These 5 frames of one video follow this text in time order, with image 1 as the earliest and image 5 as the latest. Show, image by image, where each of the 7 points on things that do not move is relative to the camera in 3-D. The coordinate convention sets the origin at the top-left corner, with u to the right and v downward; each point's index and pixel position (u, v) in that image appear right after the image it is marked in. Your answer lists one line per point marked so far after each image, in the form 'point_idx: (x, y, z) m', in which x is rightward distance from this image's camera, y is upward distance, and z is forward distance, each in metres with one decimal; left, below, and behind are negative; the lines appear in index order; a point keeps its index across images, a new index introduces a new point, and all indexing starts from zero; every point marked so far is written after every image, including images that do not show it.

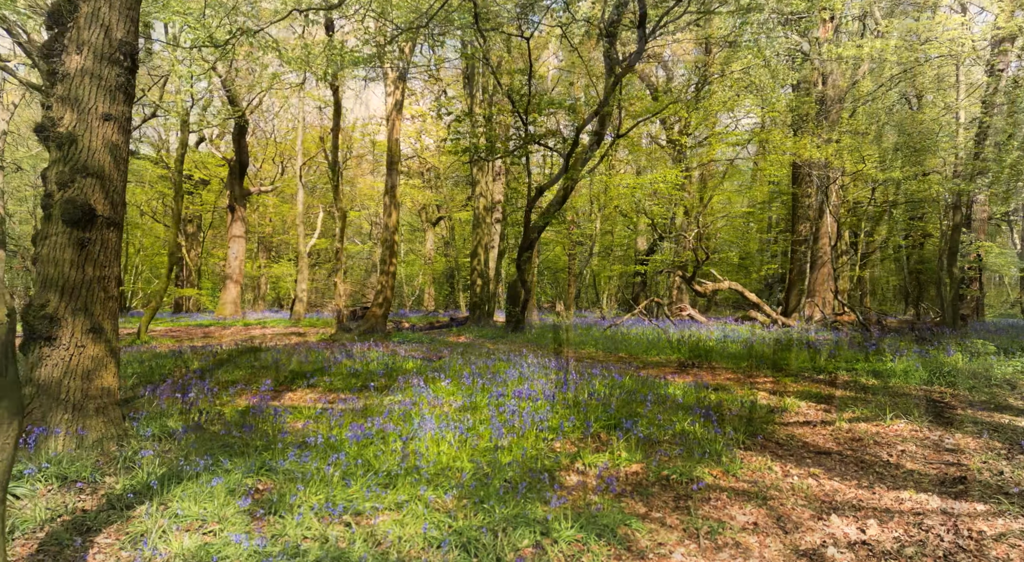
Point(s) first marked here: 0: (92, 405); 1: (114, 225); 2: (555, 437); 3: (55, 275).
0: (-3.6, -1.1, +6.8) m
1: (-3.6, +0.5, +7.1) m
2: (+0.5, -1.4, +7.4) m
3: (-3.9, 0.0, +6.8) m
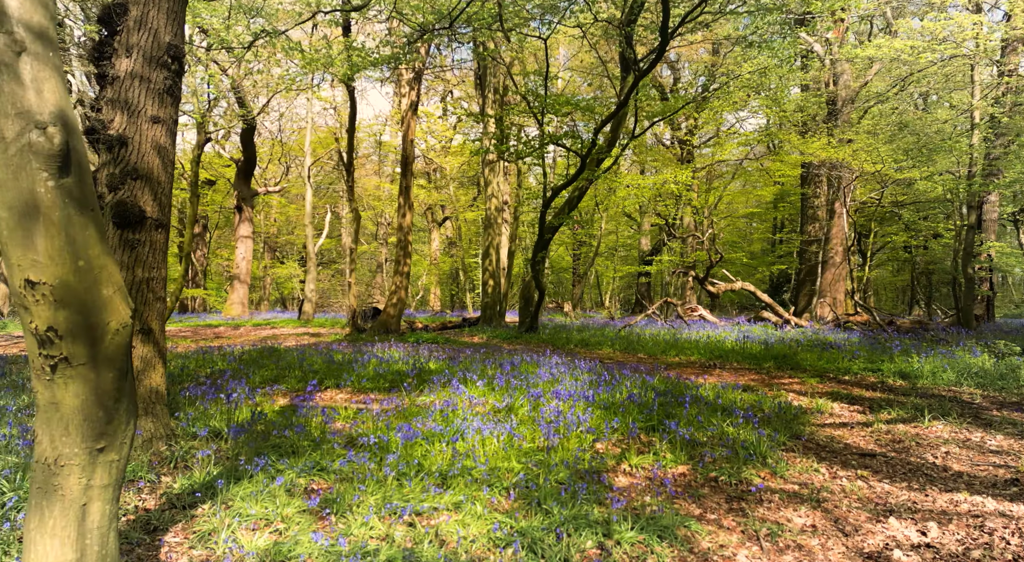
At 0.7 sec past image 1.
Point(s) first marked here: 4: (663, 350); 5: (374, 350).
0: (-3.2, -1.1, +6.9) m
1: (-3.2, +0.5, +7.2) m
2: (+0.9, -1.4, +7.5) m
3: (-3.5, 0.0, +6.9) m
4: (+3.0, -1.3, +16.3) m
5: (-2.8, -1.3, +15.4) m
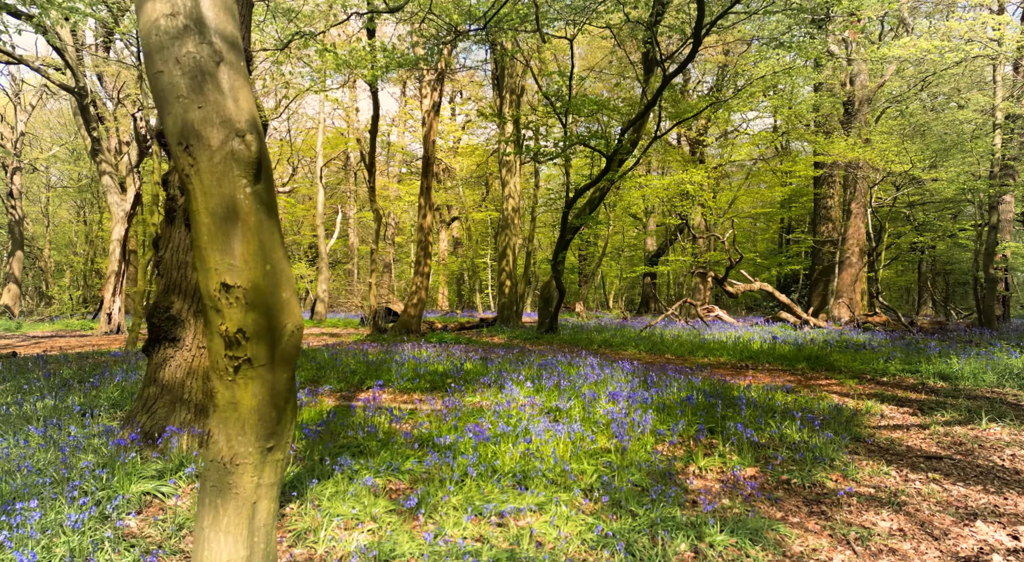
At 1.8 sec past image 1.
0: (-2.7, -1.1, +7.0) m
1: (-2.6, +0.5, +7.3) m
2: (+1.5, -1.4, +7.5) m
3: (-2.9, 0.0, +7.0) m
4: (+3.8, -1.3, +16.2) m
5: (-2.1, -1.3, +15.5) m
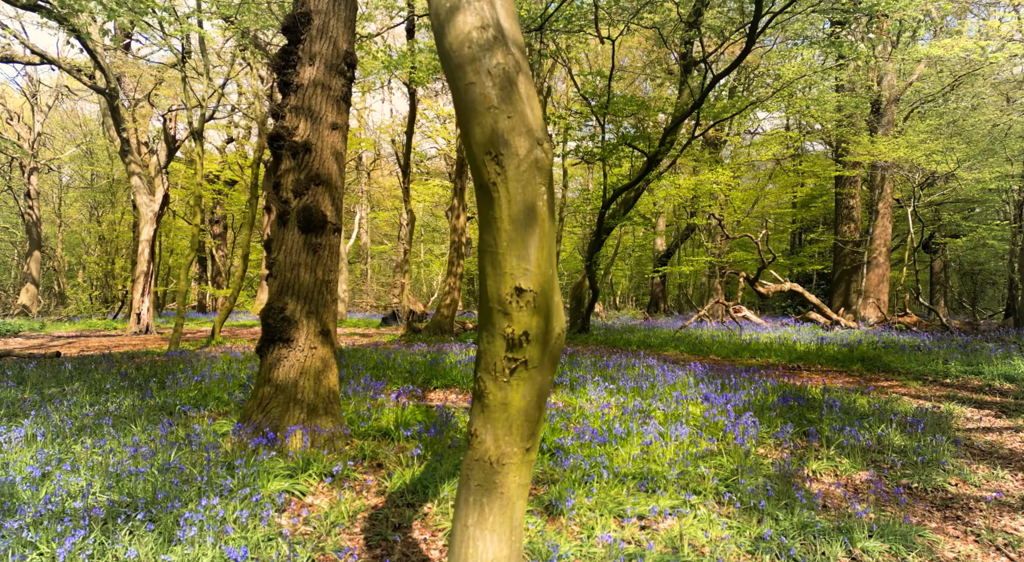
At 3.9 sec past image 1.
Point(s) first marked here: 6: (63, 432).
0: (-1.7, -1.1, +7.1) m
1: (-1.6, +0.5, +7.4) m
2: (+2.5, -1.5, +7.4) m
3: (-2.0, 0.0, +7.1) m
4: (+5.1, -1.3, +16.1) m
5: (-0.8, -1.4, +15.6) m
6: (-4.0, -1.3, +7.1) m
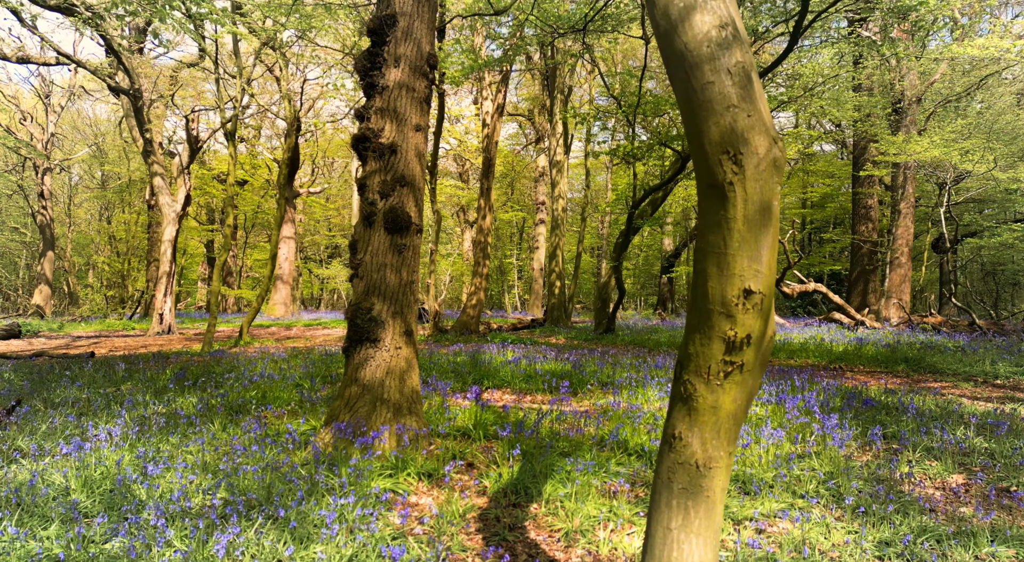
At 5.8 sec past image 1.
0: (-0.9, -1.1, +7.1) m
1: (-0.8, +0.5, +7.4) m
2: (+3.3, -1.5, +7.3) m
3: (-1.2, 0.0, +7.2) m
4: (+6.1, -1.4, +16.0) m
5: (+0.2, -1.4, +15.6) m
6: (-3.2, -1.3, +7.2) m
